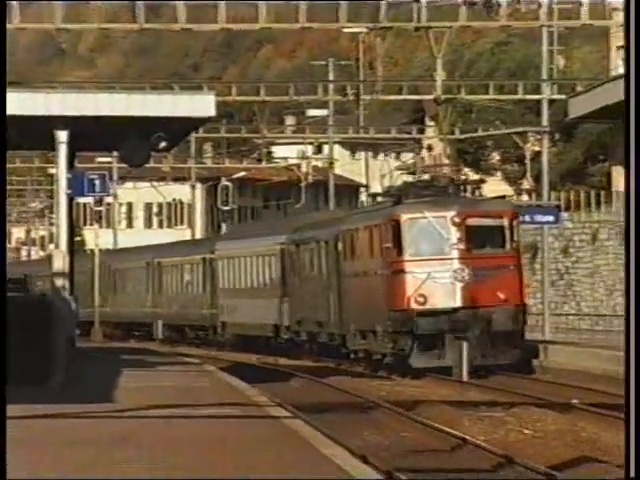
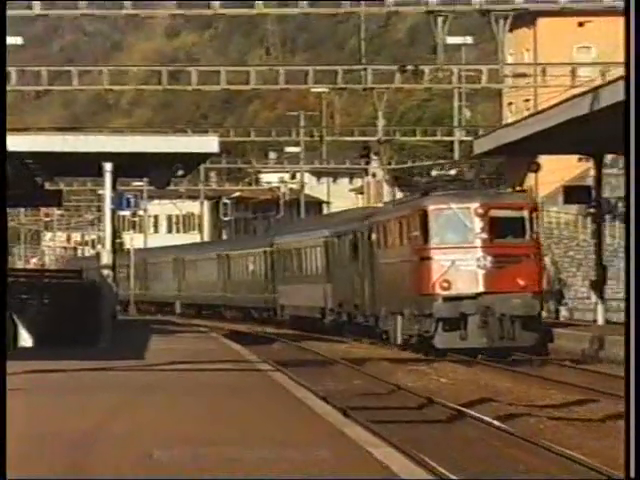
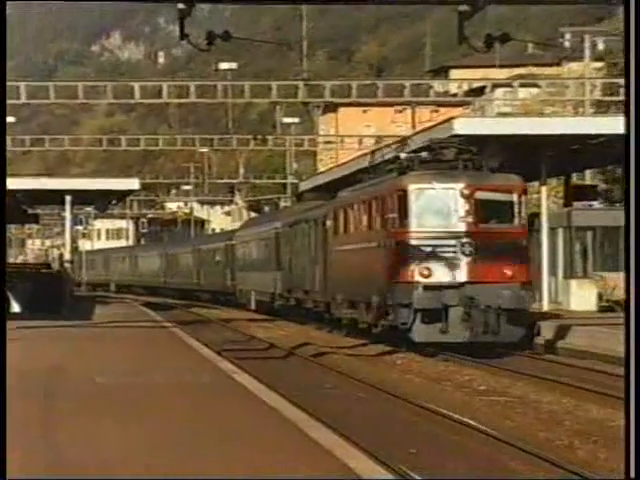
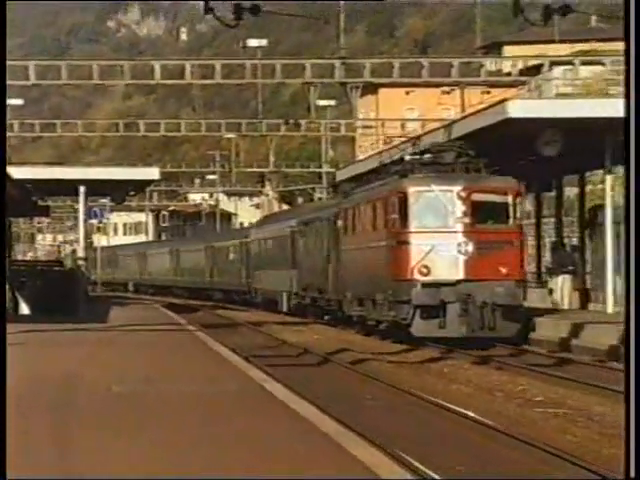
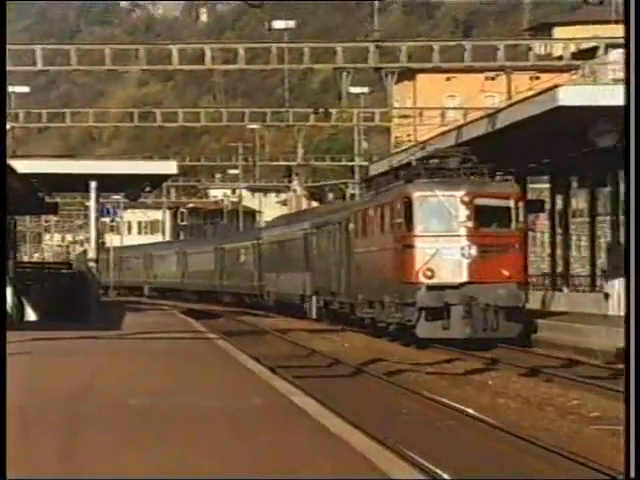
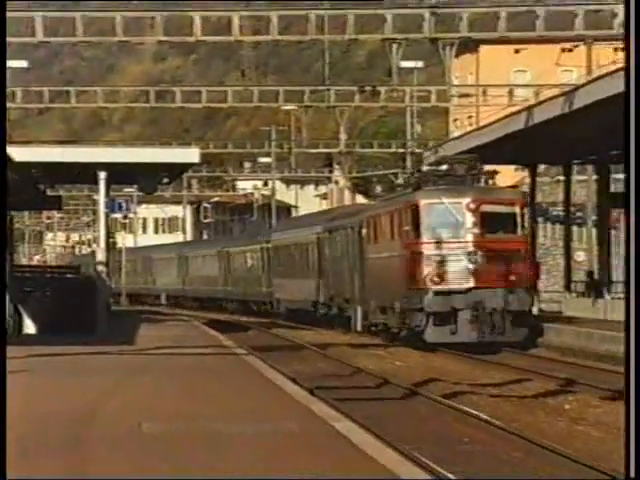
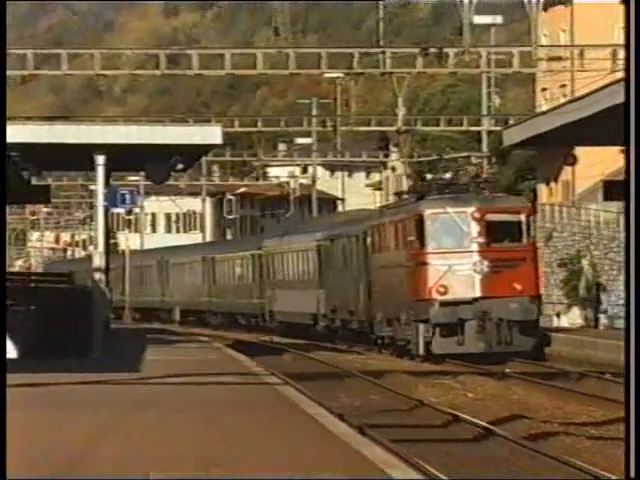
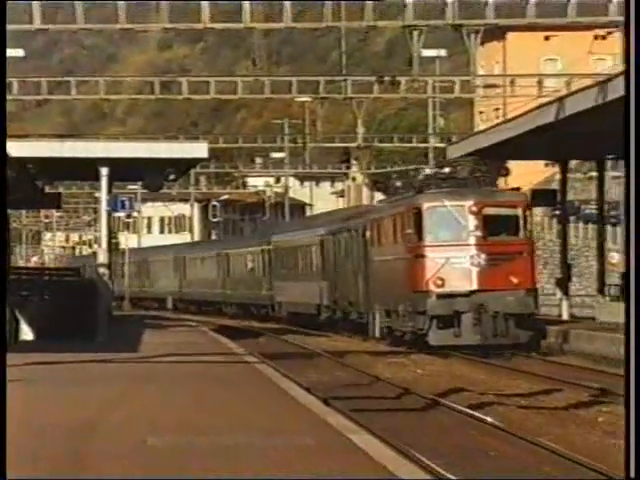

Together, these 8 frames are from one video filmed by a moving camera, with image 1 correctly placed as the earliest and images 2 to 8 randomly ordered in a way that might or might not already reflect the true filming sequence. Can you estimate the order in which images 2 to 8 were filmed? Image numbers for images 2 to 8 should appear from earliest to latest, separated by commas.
7, 2, 8, 6, 5, 4, 3
